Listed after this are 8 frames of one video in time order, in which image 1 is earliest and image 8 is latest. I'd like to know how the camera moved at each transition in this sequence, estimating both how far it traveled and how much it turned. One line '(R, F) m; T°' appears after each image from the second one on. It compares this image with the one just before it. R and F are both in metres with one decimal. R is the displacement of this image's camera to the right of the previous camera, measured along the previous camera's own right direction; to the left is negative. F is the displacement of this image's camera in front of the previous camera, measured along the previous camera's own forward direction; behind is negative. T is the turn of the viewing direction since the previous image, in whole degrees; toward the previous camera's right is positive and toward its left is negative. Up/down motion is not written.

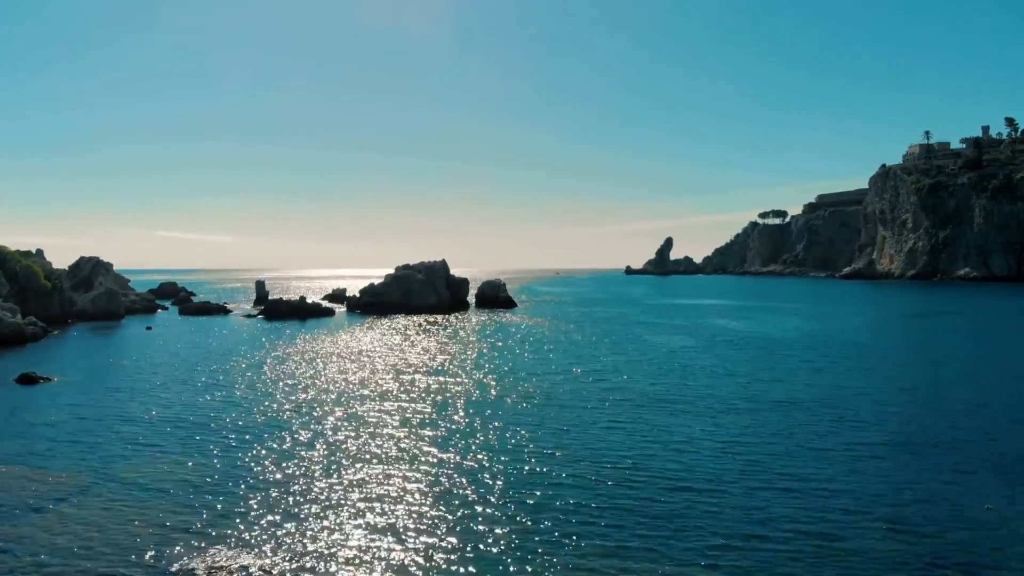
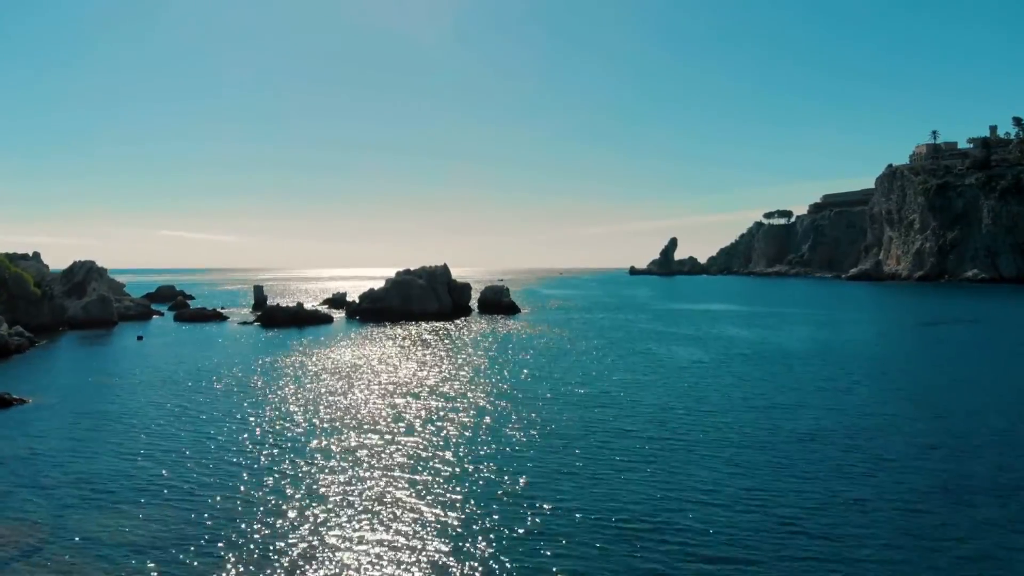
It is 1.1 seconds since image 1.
(+0.1, +1.6) m; 0°
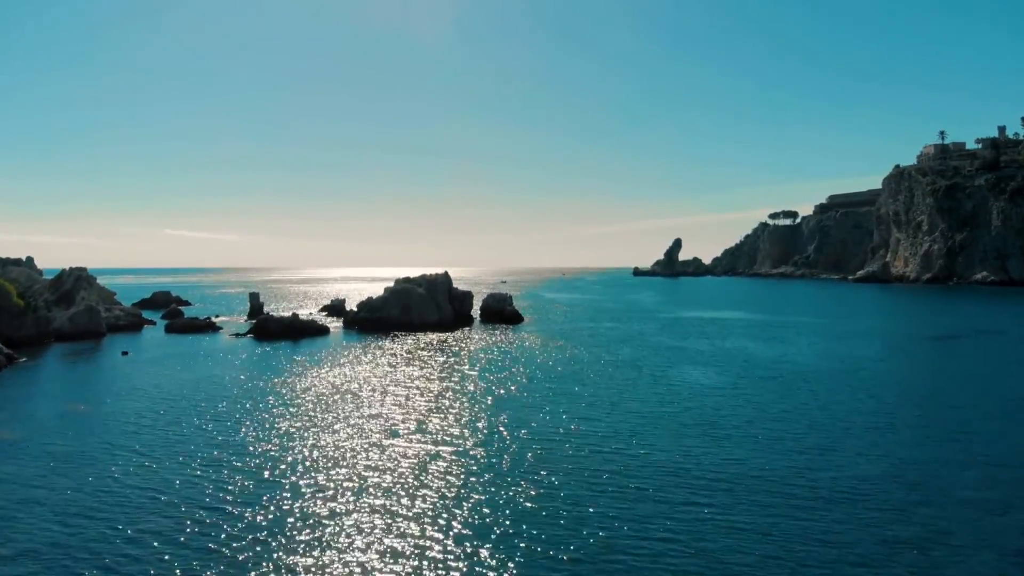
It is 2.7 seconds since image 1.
(0.0, +2.2) m; 0°
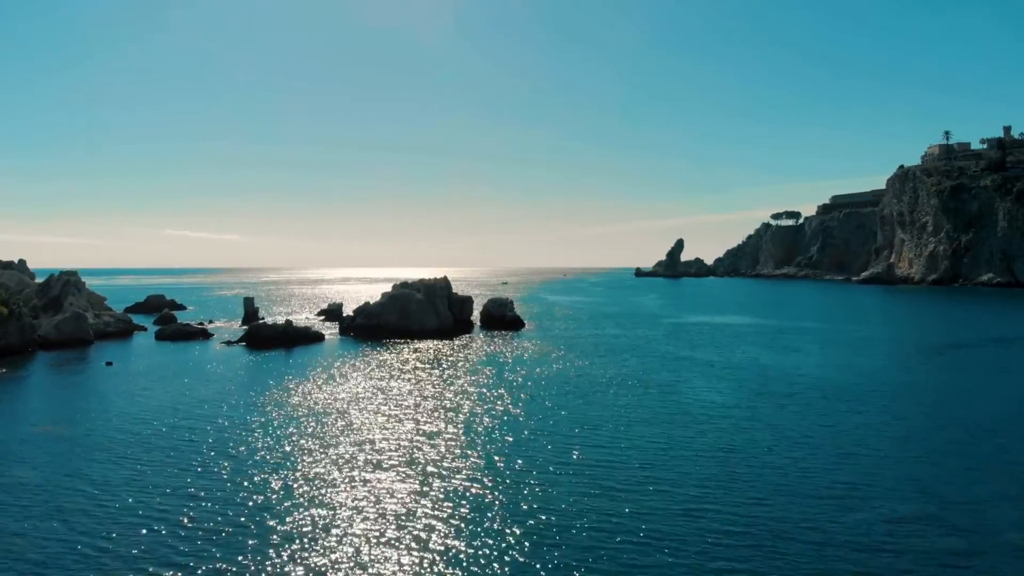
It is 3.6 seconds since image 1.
(0.0, +1.8) m; 0°
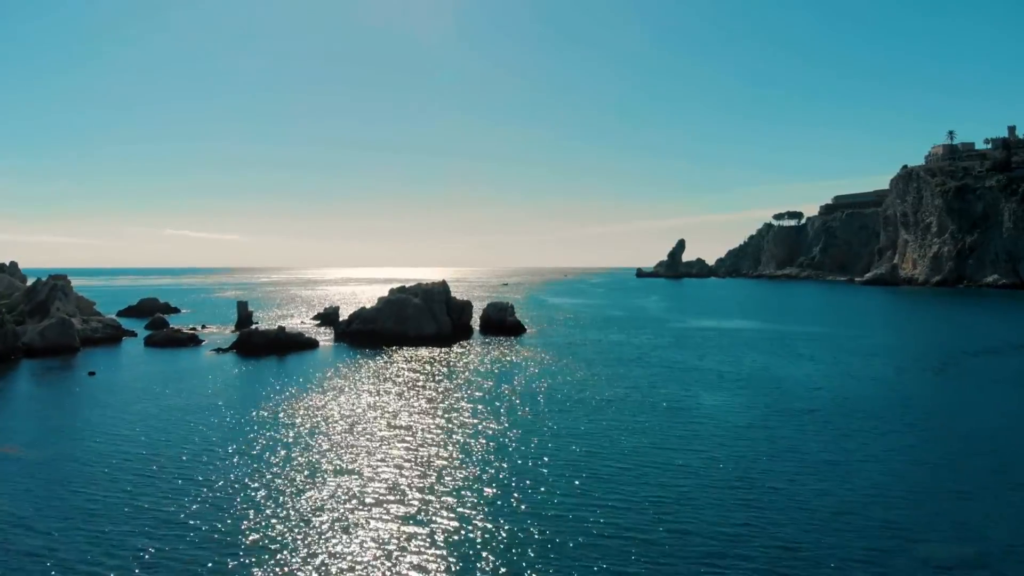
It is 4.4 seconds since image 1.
(0.0, +1.8) m; 0°
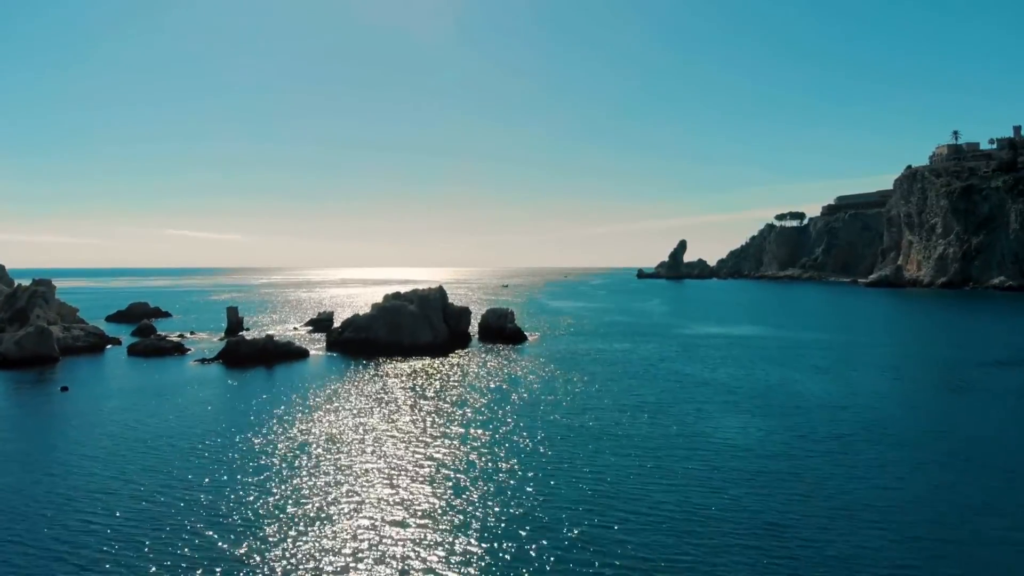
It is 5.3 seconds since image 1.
(+0.1, +2.4) m; 0°
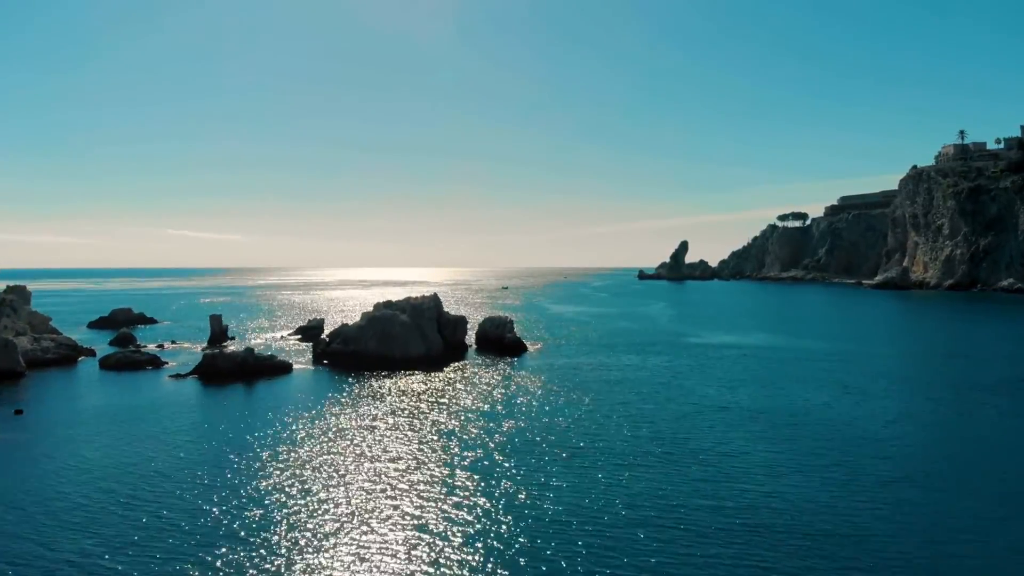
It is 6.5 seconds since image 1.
(+0.1, +3.5) m; 0°
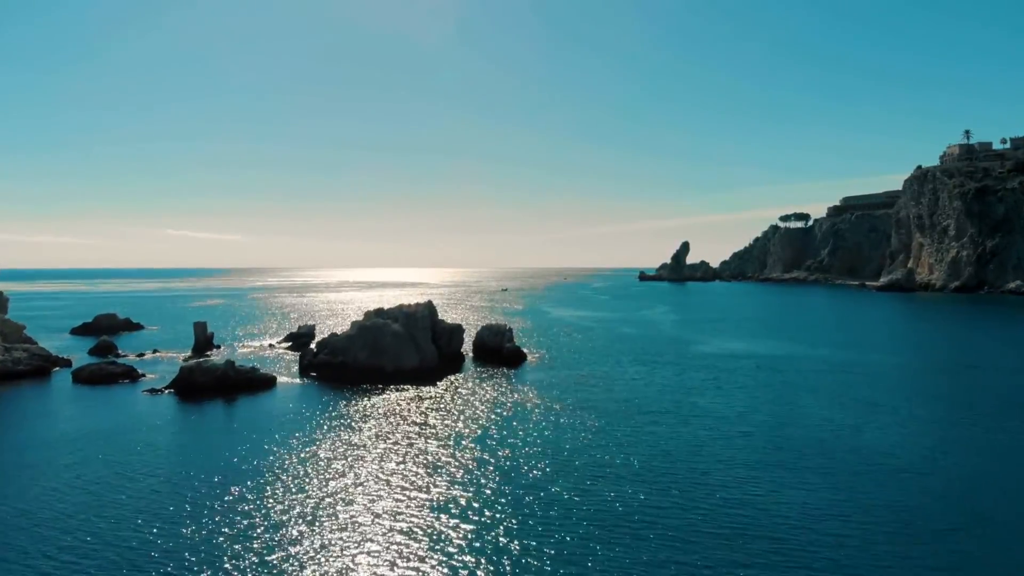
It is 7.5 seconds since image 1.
(+0.1, +2.9) m; 0°
